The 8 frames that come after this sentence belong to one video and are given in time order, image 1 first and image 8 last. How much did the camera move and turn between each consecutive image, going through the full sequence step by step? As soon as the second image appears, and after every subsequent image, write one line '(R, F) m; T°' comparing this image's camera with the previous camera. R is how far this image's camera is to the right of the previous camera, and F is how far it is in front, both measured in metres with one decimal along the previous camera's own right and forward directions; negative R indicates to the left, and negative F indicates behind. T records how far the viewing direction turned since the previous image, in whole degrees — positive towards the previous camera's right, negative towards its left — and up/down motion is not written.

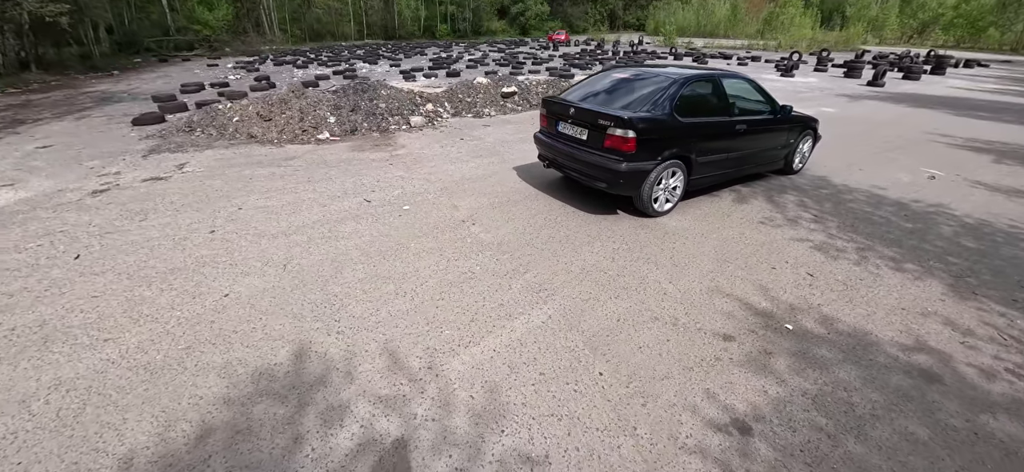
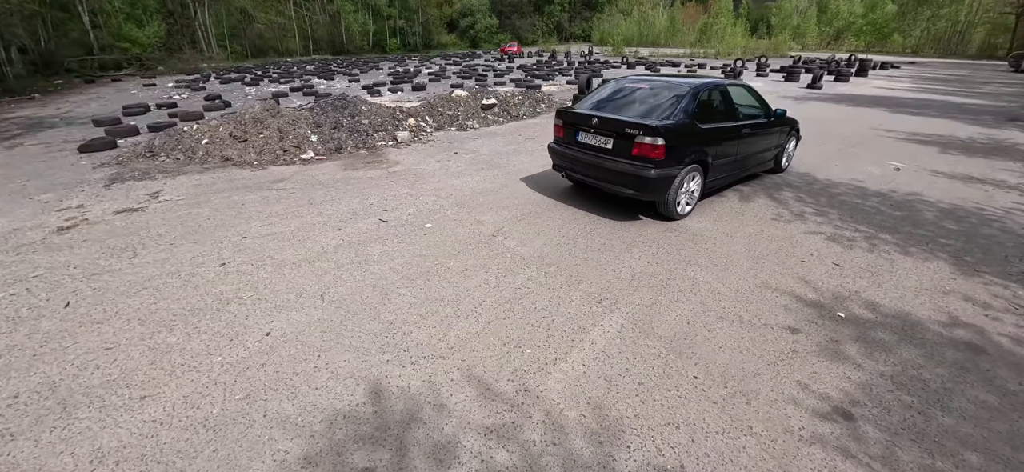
(-0.9, +0.1) m; +7°
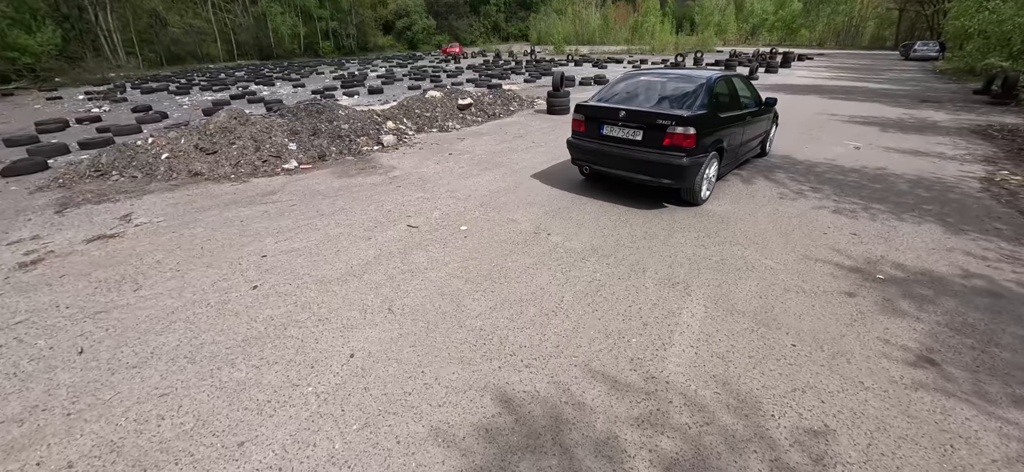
(-1.1, +0.2) m; +8°
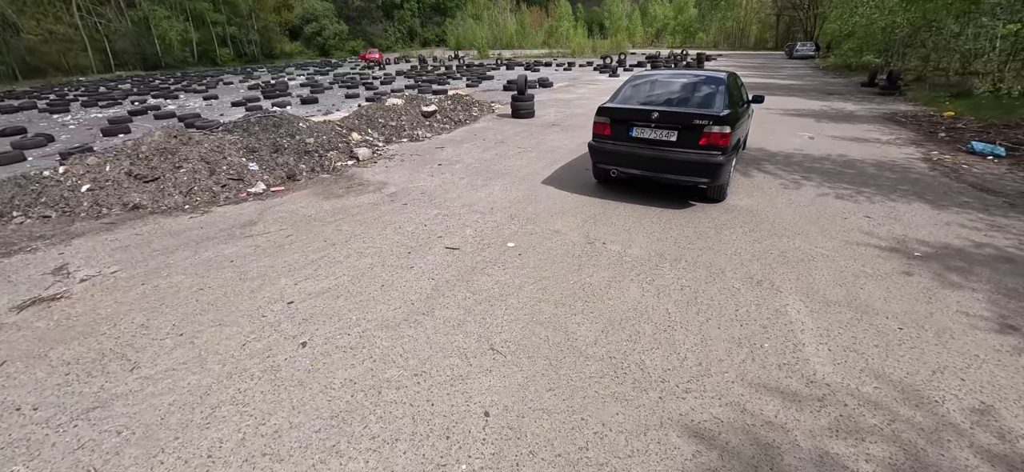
(-1.3, +0.5) m; +11°
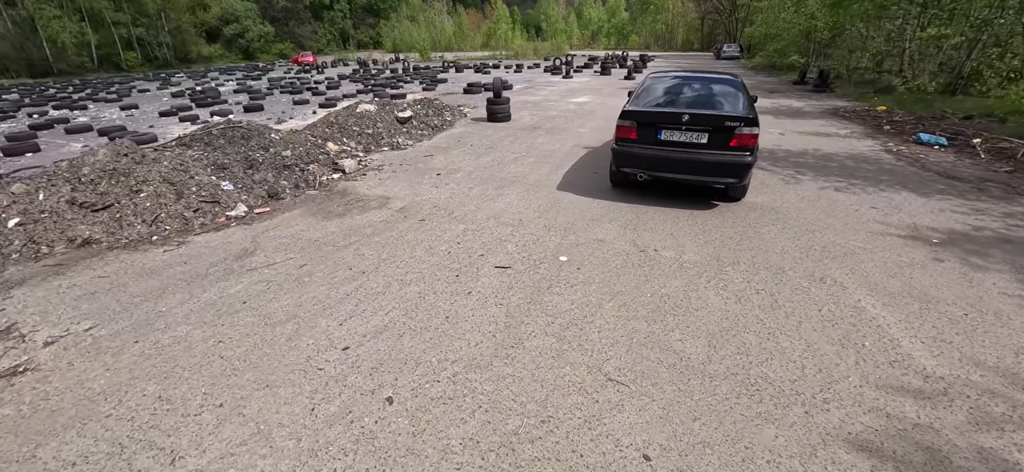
(-1.1, +0.4) m; +8°
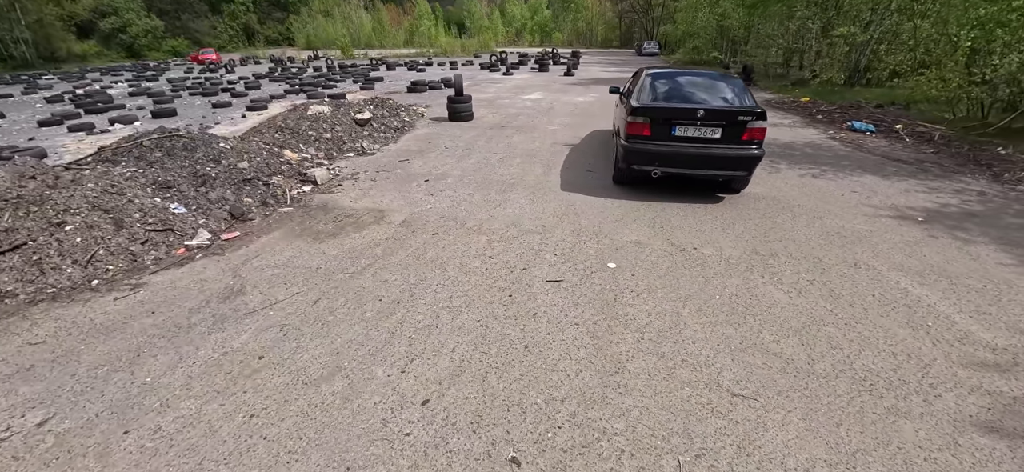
(-1.0, +0.5) m; +10°
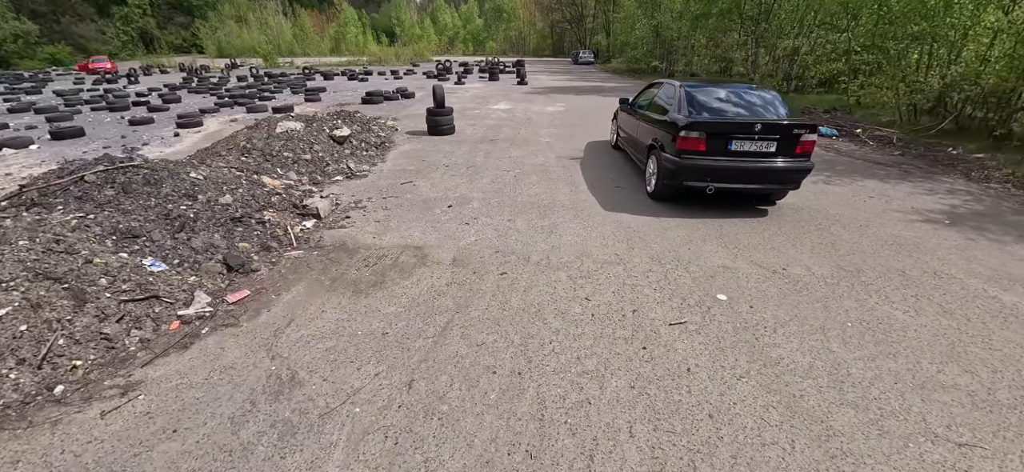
(-1.3, +0.7) m; +10°
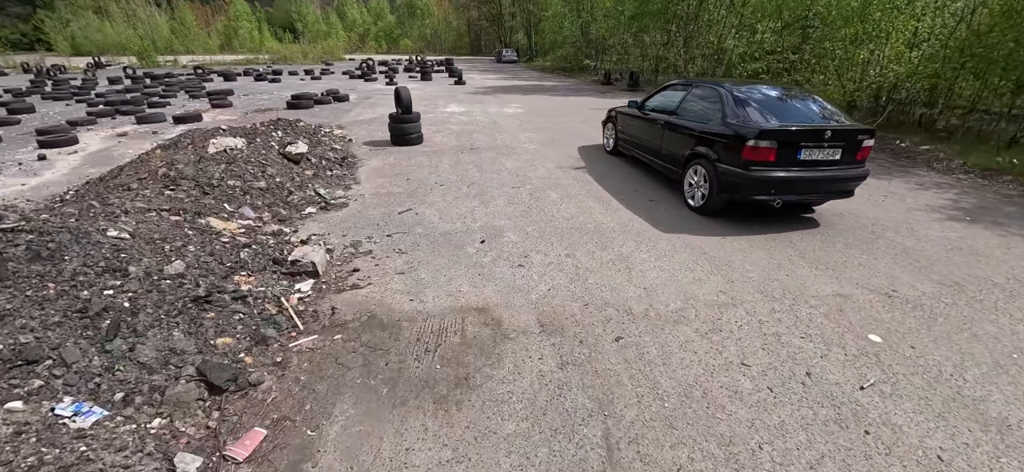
(-1.2, +1.1) m; +11°
